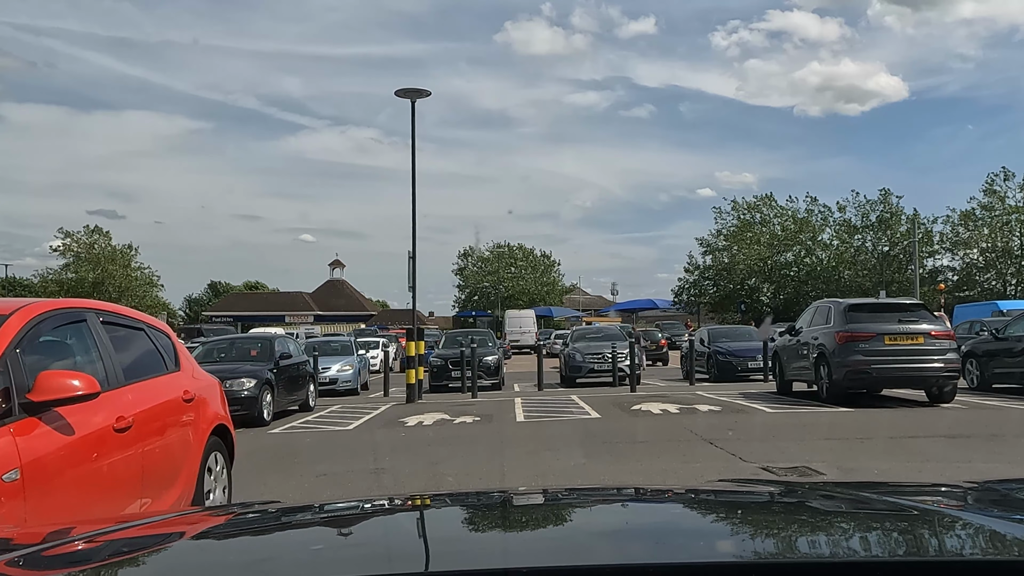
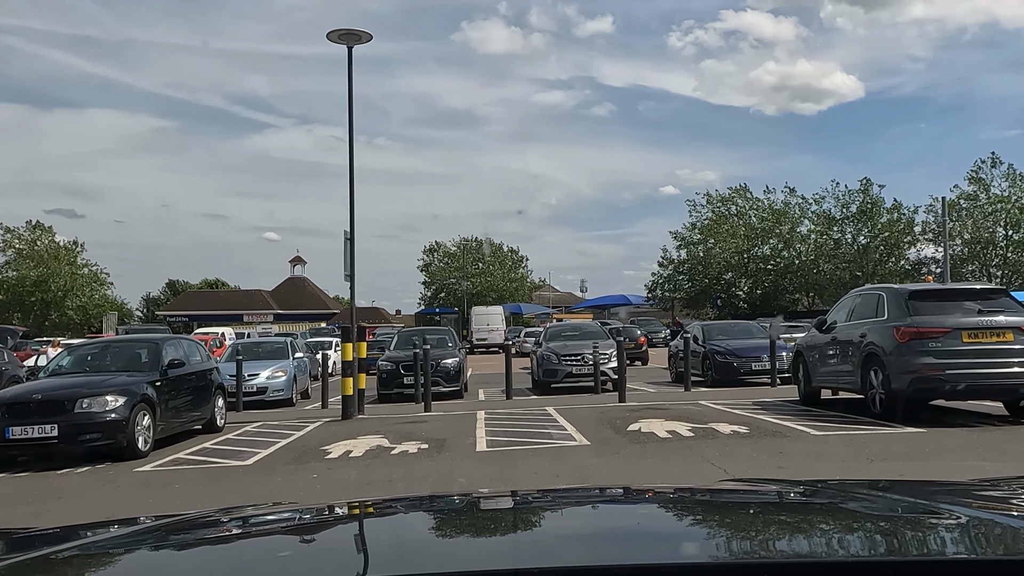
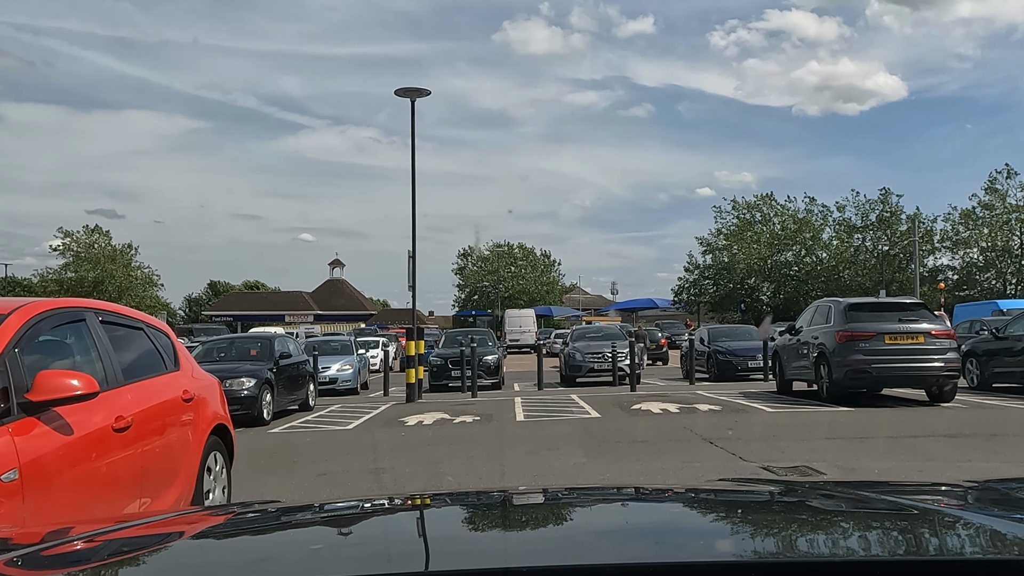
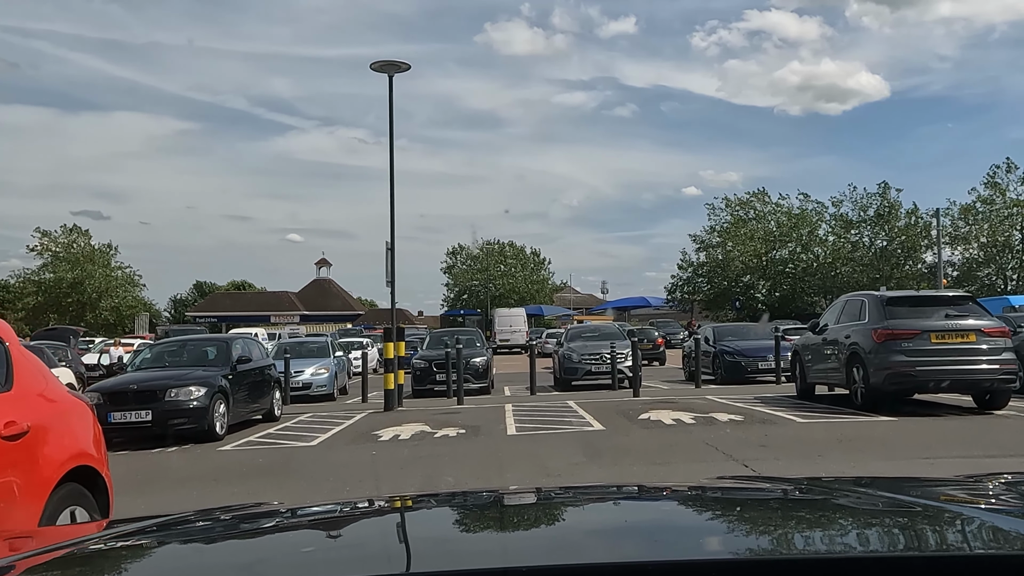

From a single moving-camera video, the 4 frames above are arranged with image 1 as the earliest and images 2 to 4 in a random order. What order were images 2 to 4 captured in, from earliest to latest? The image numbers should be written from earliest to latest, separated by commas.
3, 4, 2
